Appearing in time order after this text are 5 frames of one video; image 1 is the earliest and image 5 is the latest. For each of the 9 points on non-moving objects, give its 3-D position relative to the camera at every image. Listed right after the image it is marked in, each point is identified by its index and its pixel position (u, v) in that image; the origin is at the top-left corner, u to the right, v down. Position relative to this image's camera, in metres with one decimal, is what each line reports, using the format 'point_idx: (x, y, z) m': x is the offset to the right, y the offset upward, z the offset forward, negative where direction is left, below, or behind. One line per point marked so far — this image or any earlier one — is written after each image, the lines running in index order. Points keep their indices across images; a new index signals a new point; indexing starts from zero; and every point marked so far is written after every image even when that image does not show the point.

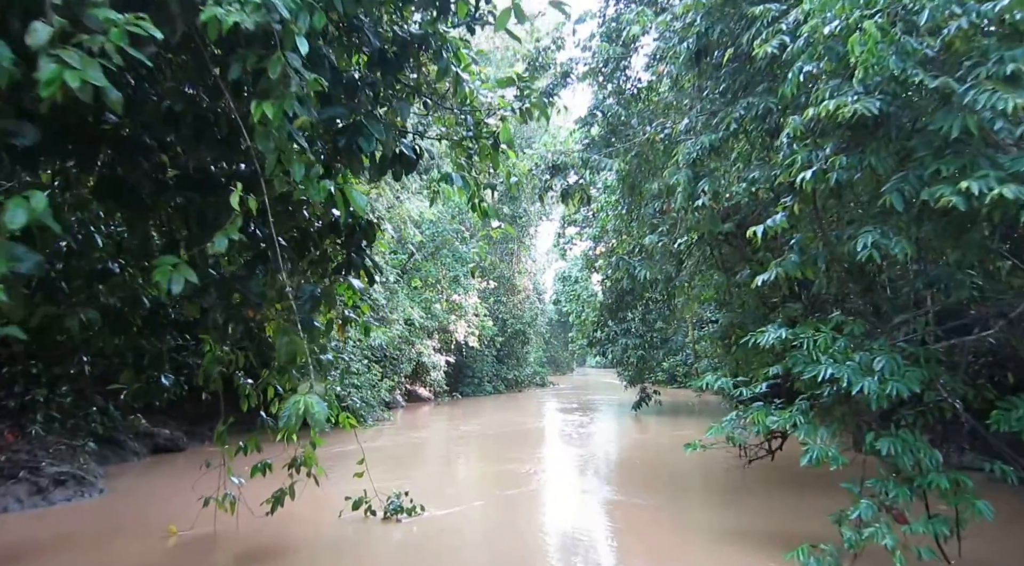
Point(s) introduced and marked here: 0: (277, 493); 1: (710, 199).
0: (-1.2, -1.1, +3.8) m
1: (+1.3, +0.5, +4.5) m
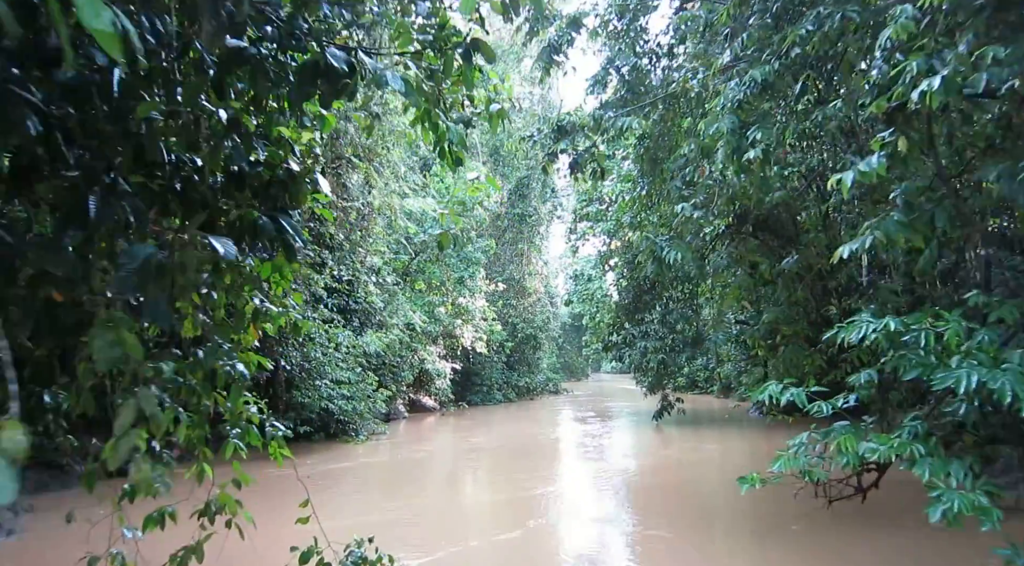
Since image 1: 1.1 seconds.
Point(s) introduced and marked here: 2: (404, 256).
0: (-1.3, -1.0, +2.8) m
1: (+1.2, +0.6, +3.5) m
2: (-2.3, +0.5, +15.1) m
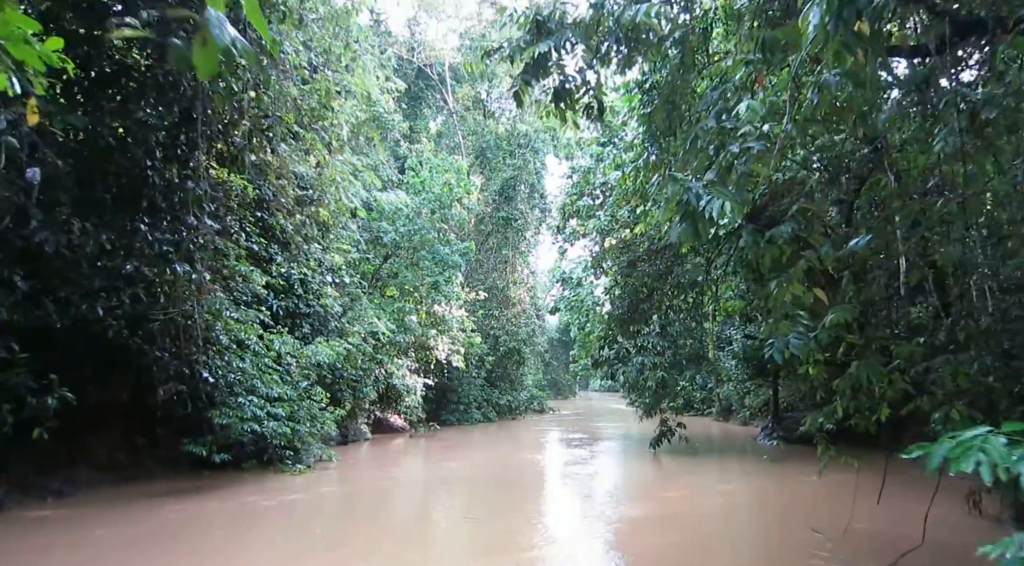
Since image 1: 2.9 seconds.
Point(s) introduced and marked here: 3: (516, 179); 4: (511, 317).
0: (-1.5, -0.9, +1.2) m
1: (+1.0, +0.7, +1.9) m
2: (-2.6, +0.4, +13.5) m
3: (+0.1, +2.8, +18.9) m
4: (0.0, -0.9, +19.0) m
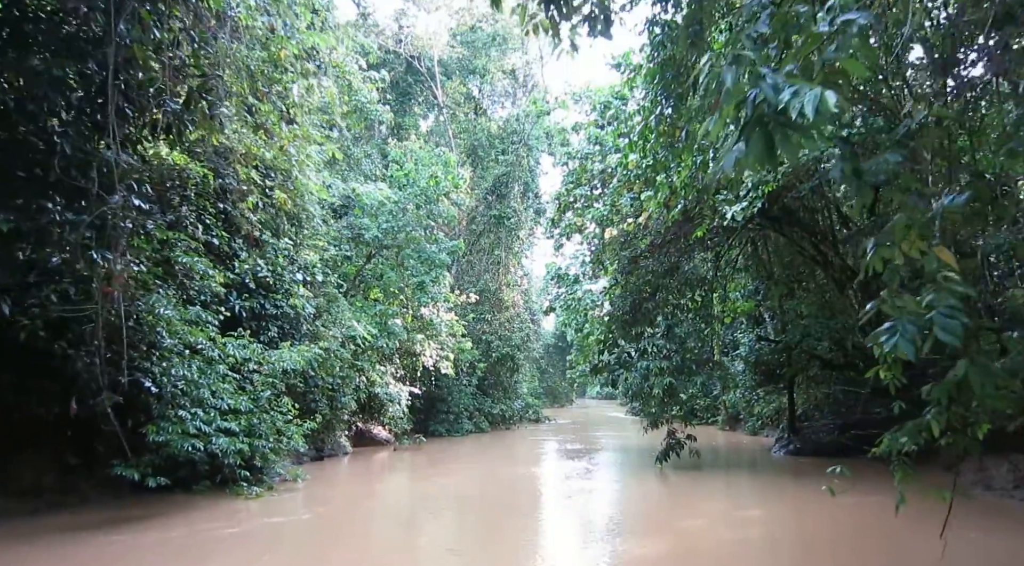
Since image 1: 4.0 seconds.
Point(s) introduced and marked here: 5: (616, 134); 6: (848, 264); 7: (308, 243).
0: (-1.5, -0.8, +0.2) m
1: (+1.0, +0.9, +1.0) m
2: (-2.8, +0.4, +12.6) m
3: (-0.1, +2.7, +18.0) m
4: (-0.2, -1.0, +18.0) m
5: (+1.3, +1.9, +9.0) m
6: (+4.5, +0.2, +9.7) m
7: (-3.0, +0.6, +10.5) m
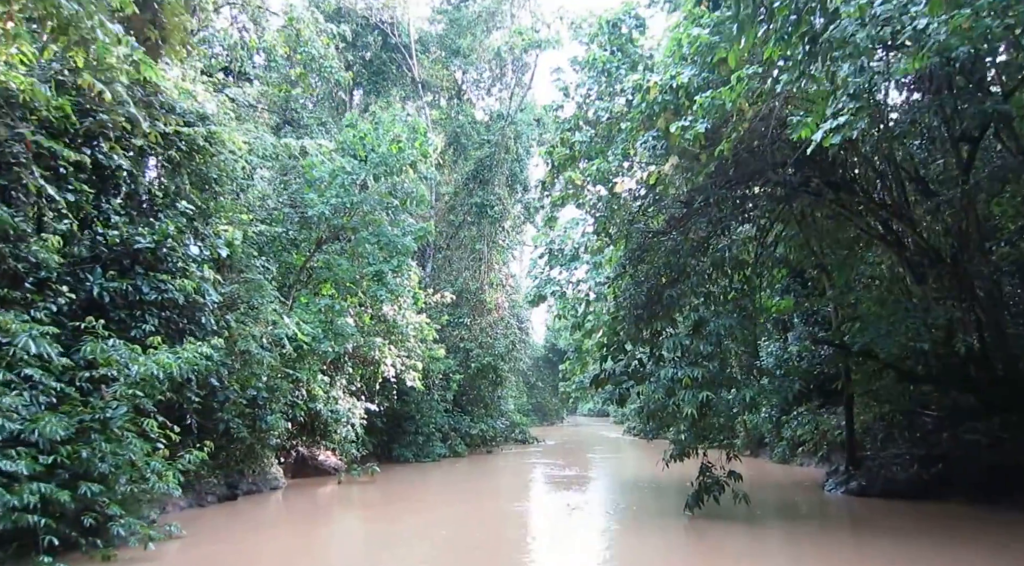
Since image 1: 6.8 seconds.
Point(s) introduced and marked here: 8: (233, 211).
0: (-1.7, -0.3, -2.3) m
1: (+0.8, +1.2, -1.4) m
2: (-3.0, +0.6, +10.1) m
3: (-0.4, +2.7, +15.6) m
4: (-0.6, -1.0, +15.6) m
5: (+1.1, +2.1, +6.6) m
6: (+4.3, +0.4, +7.4) m
7: (-3.2, +0.8, +8.0) m
8: (-3.3, +0.9, +8.3) m
